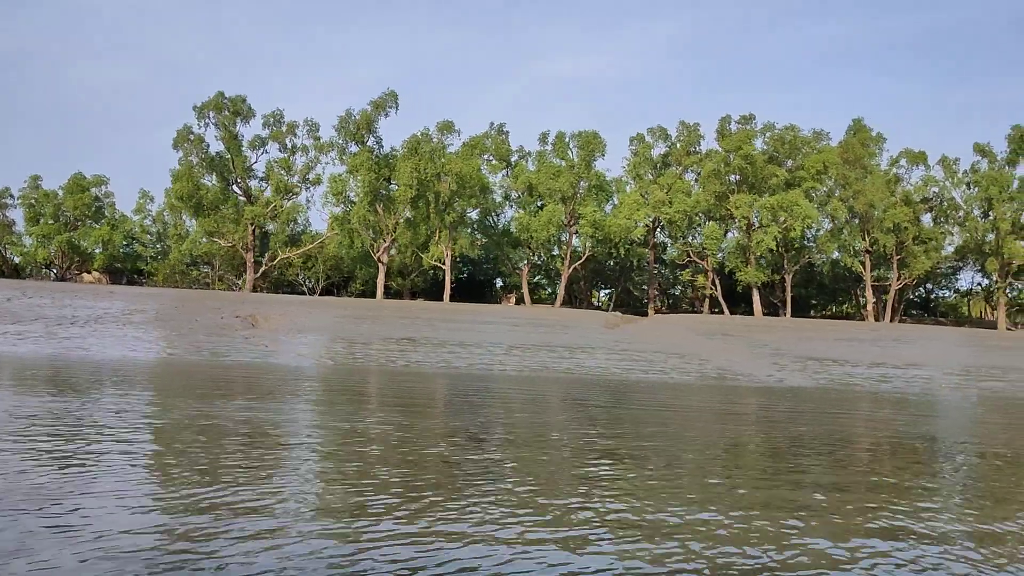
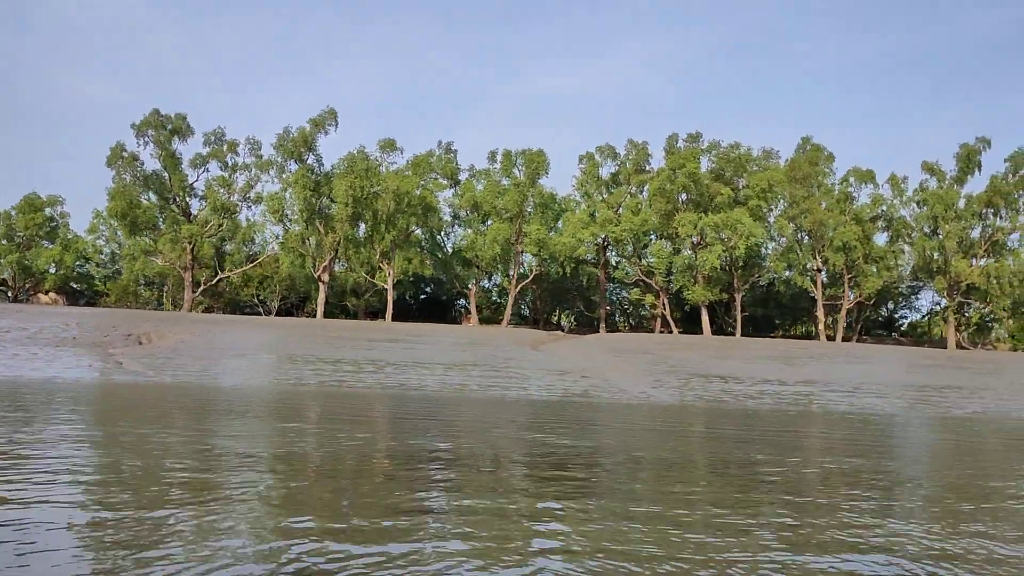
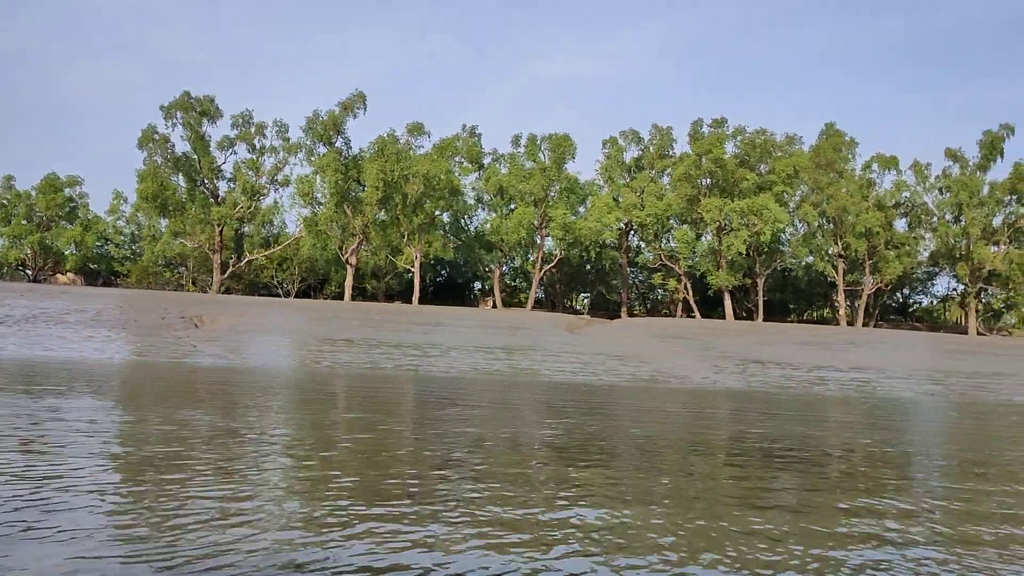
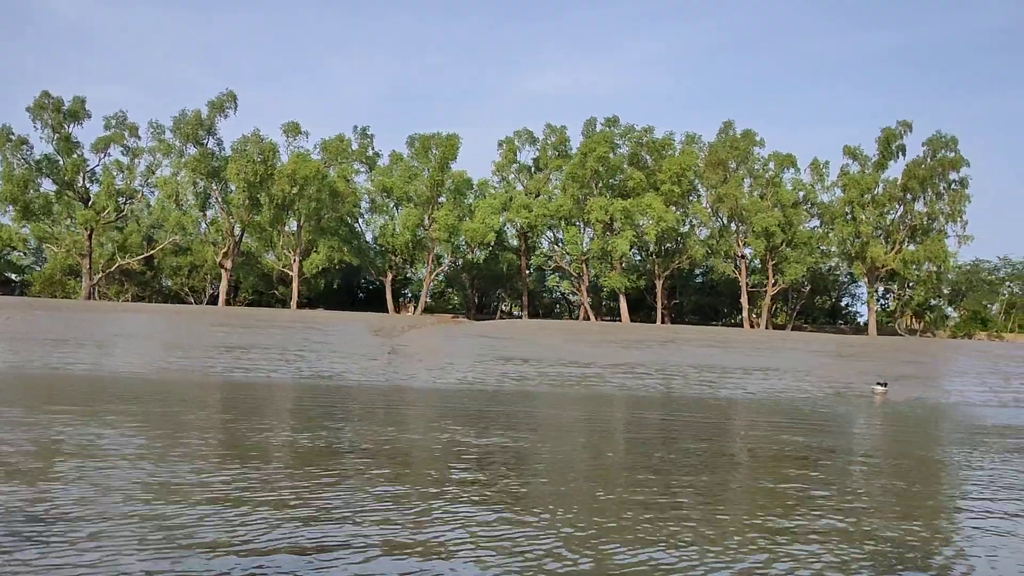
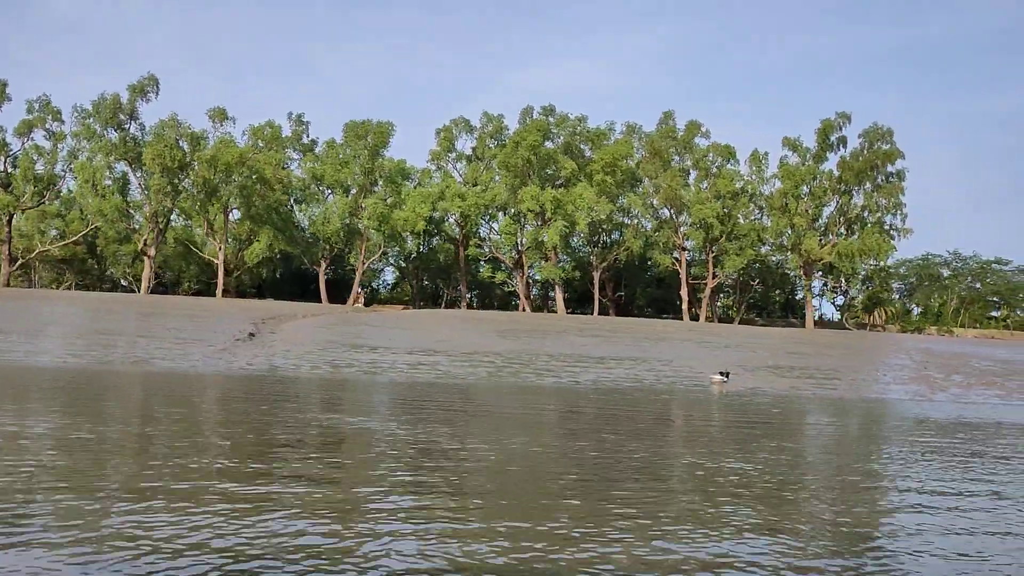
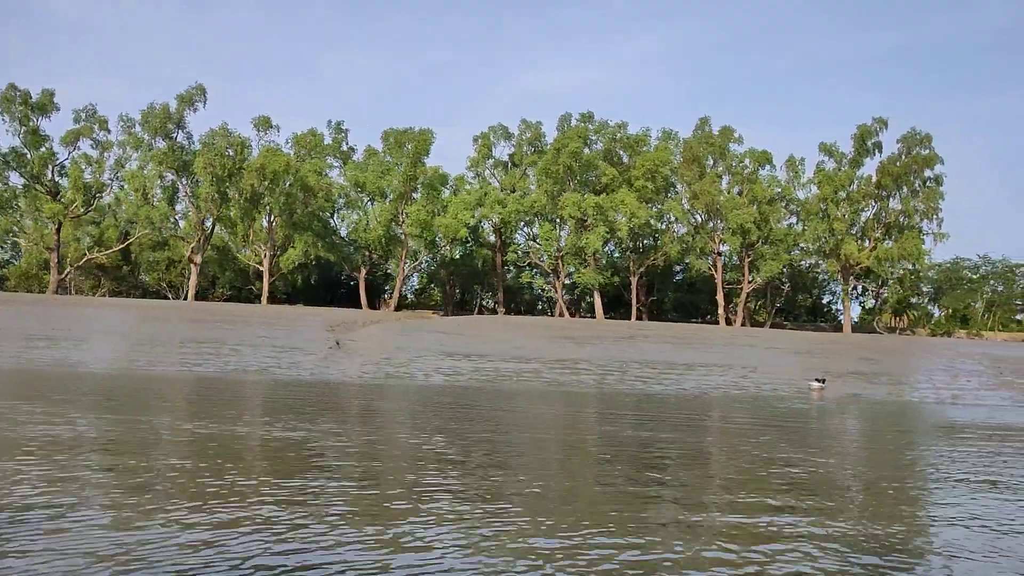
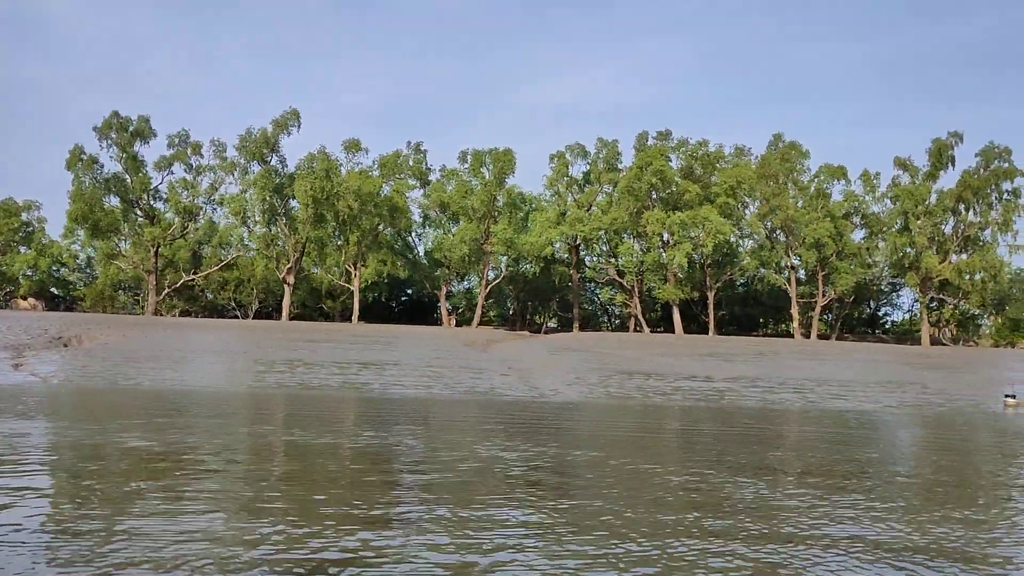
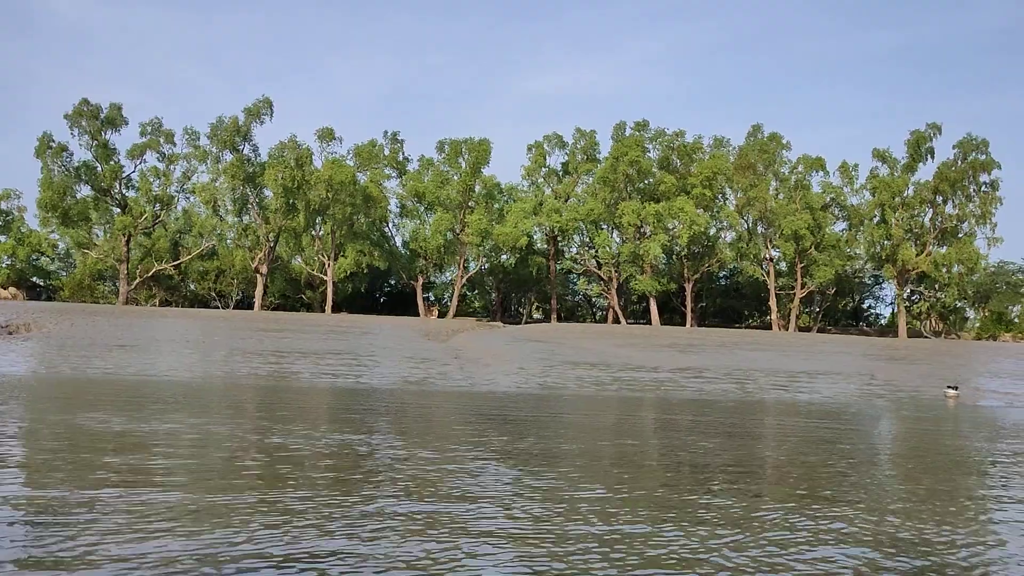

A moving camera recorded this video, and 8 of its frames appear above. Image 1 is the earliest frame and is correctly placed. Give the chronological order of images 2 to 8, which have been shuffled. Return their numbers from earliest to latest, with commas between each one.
3, 2, 7, 8, 4, 6, 5
